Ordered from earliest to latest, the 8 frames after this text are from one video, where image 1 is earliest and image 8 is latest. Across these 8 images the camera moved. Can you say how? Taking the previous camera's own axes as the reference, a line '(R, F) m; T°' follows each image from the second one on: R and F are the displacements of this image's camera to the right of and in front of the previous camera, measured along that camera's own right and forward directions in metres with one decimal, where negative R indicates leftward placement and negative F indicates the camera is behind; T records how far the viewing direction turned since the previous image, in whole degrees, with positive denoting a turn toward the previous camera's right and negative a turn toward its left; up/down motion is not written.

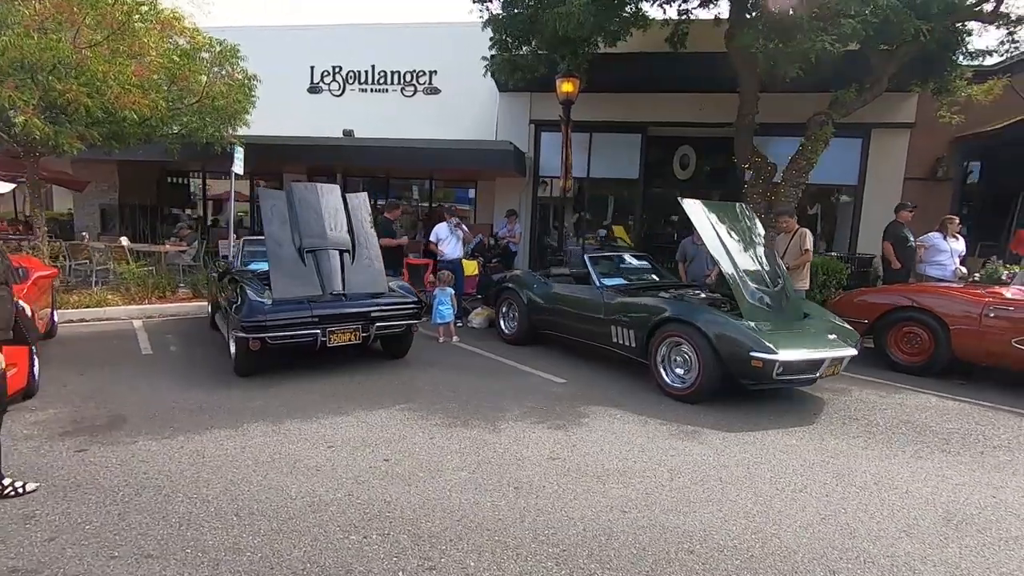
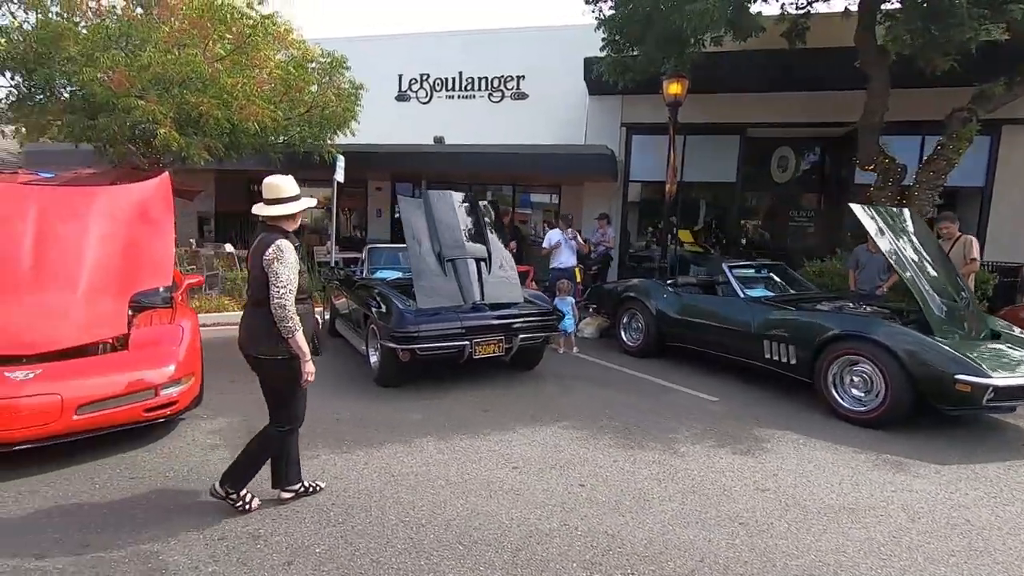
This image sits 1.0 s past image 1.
(-1.2, +0.2) m; -5°
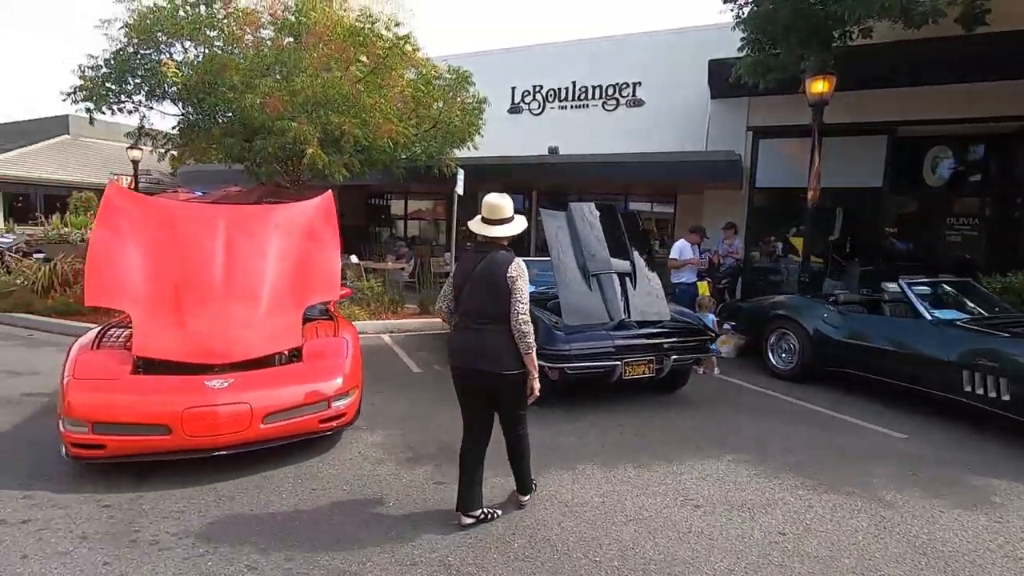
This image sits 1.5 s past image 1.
(-0.7, +0.2) m; -9°
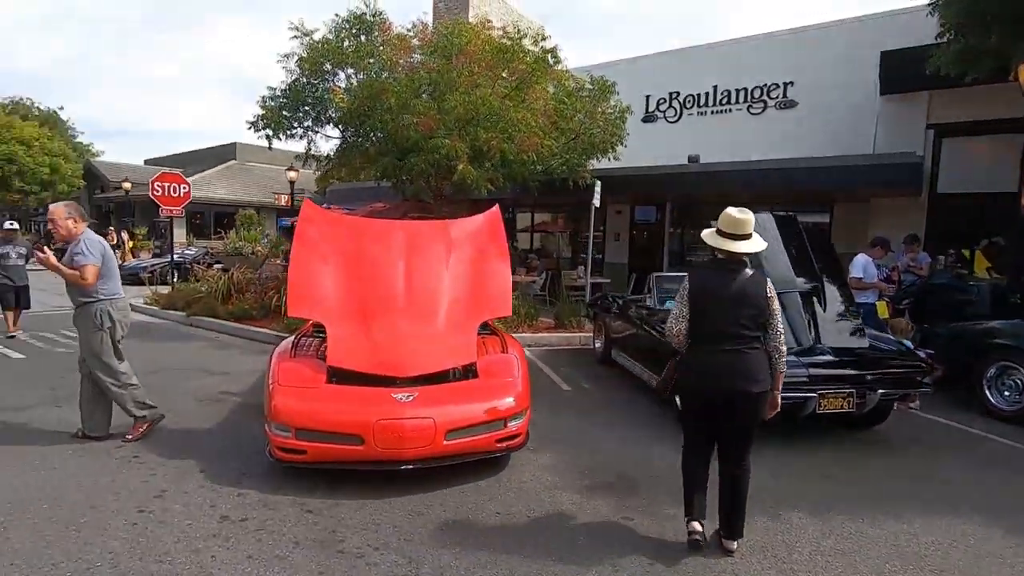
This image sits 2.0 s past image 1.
(-0.6, +0.2) m; -12°
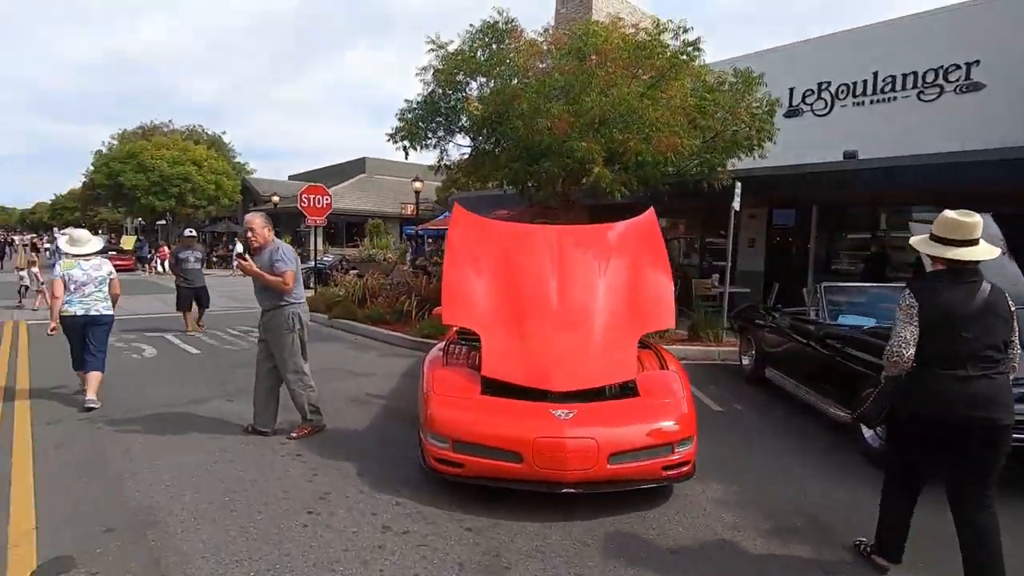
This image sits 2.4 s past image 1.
(-0.4, +0.3) m; -11°
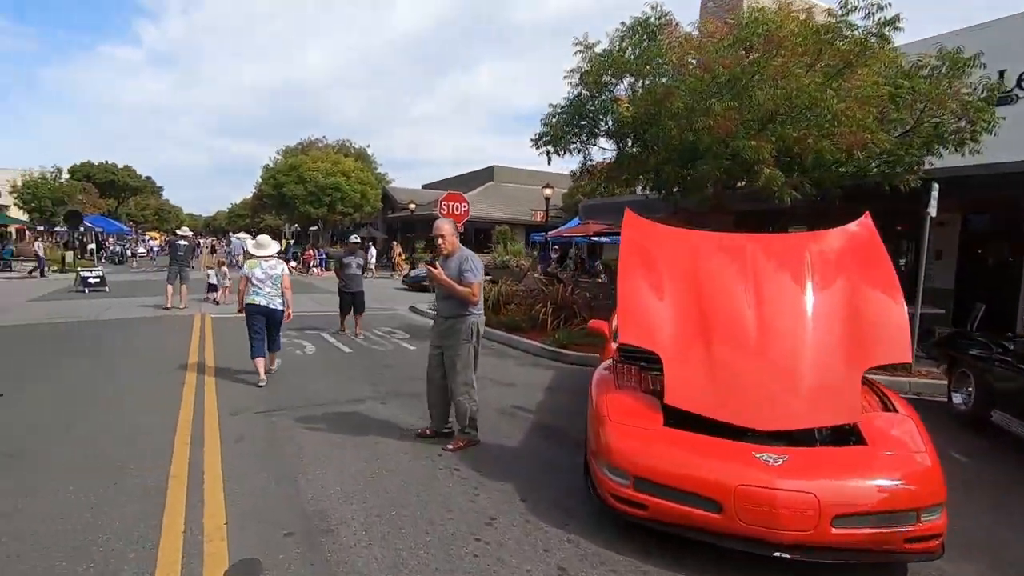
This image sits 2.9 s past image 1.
(-0.5, +0.4) m; -12°
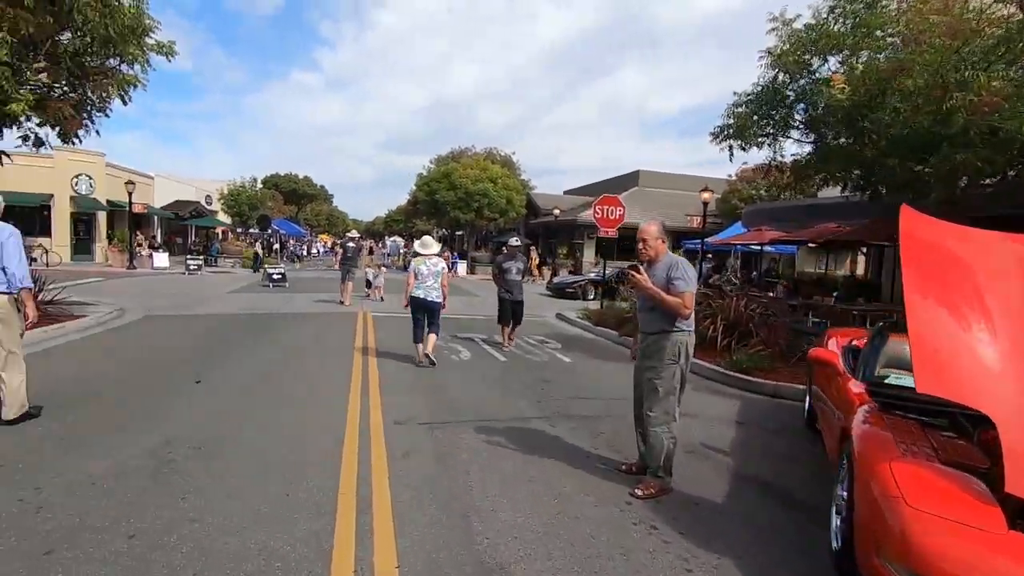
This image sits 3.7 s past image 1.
(-0.6, +0.7) m; -14°
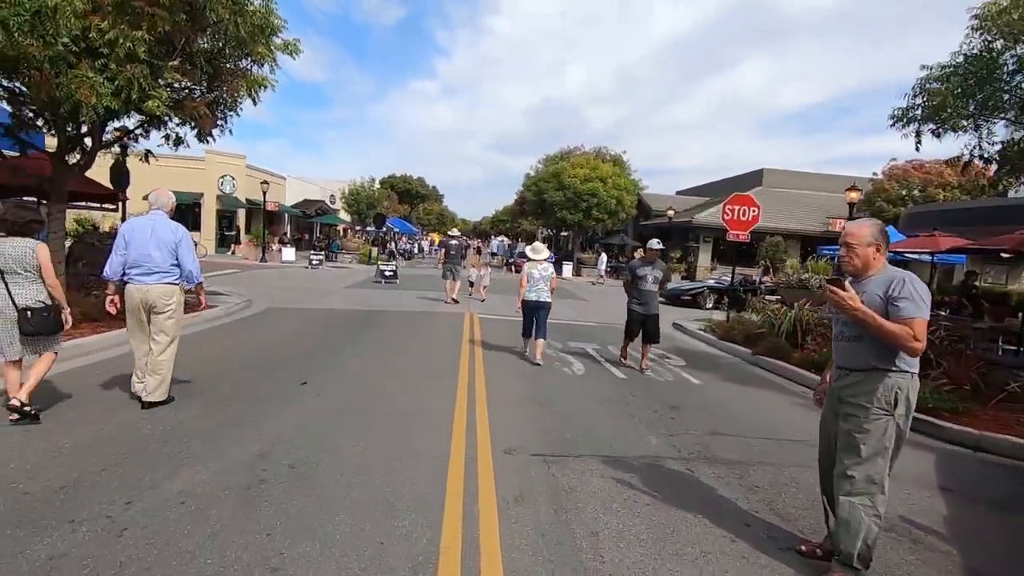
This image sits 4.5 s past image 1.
(-0.3, +0.9) m; -11°
